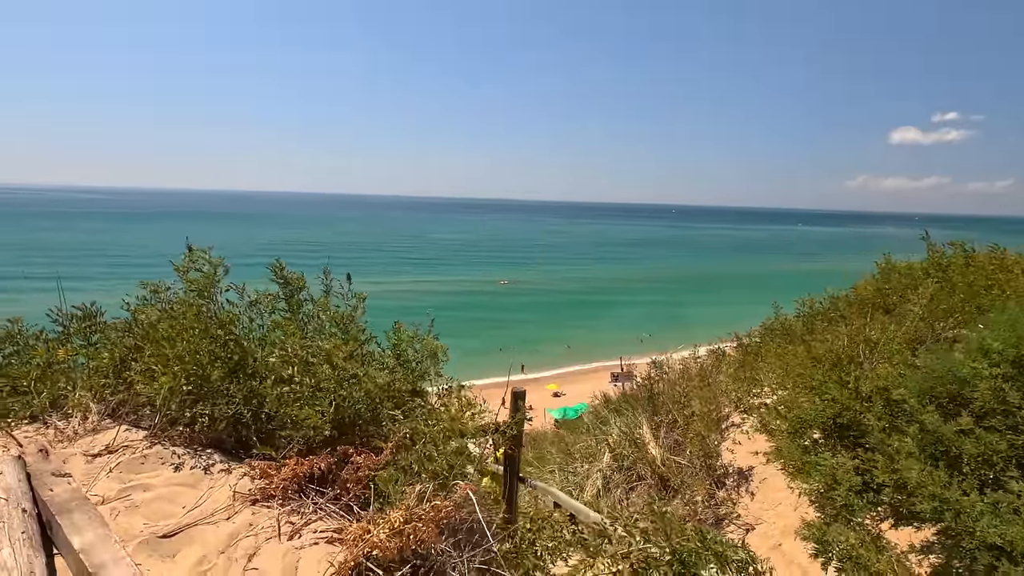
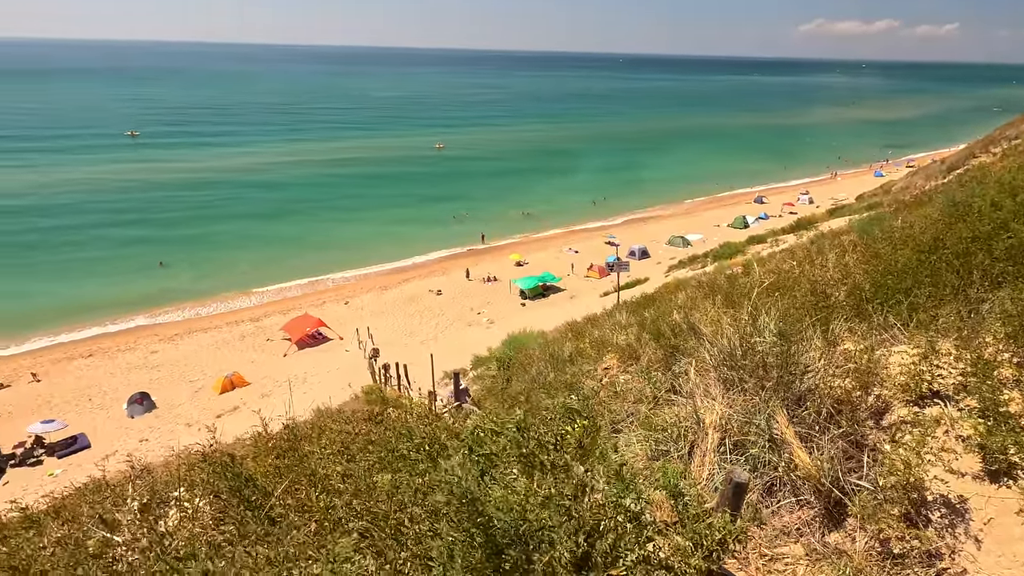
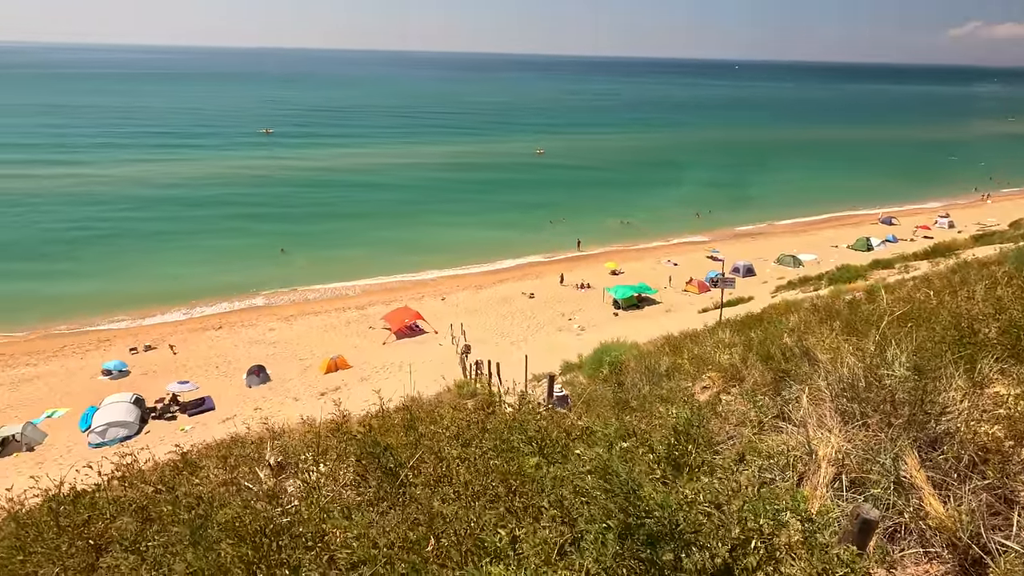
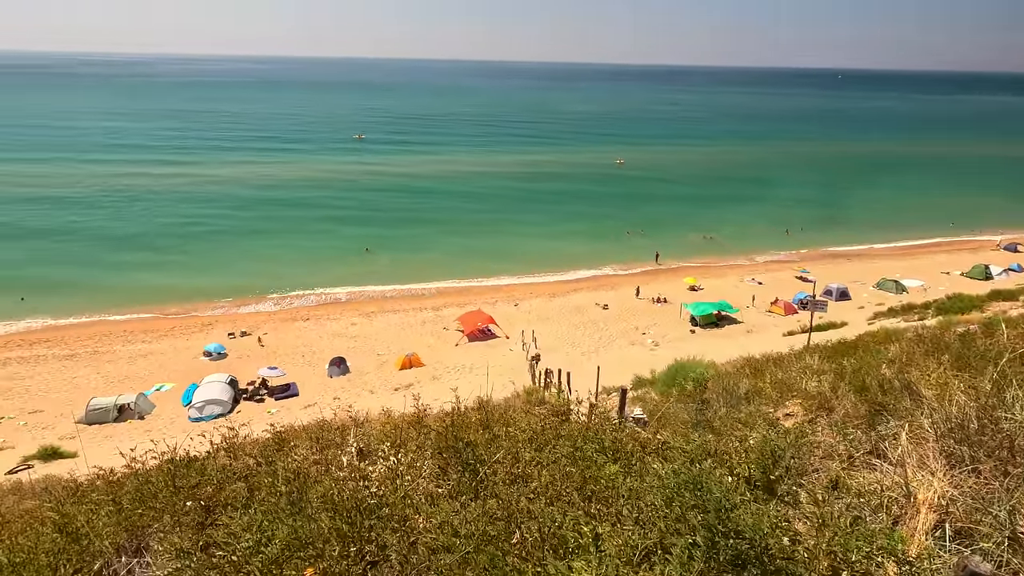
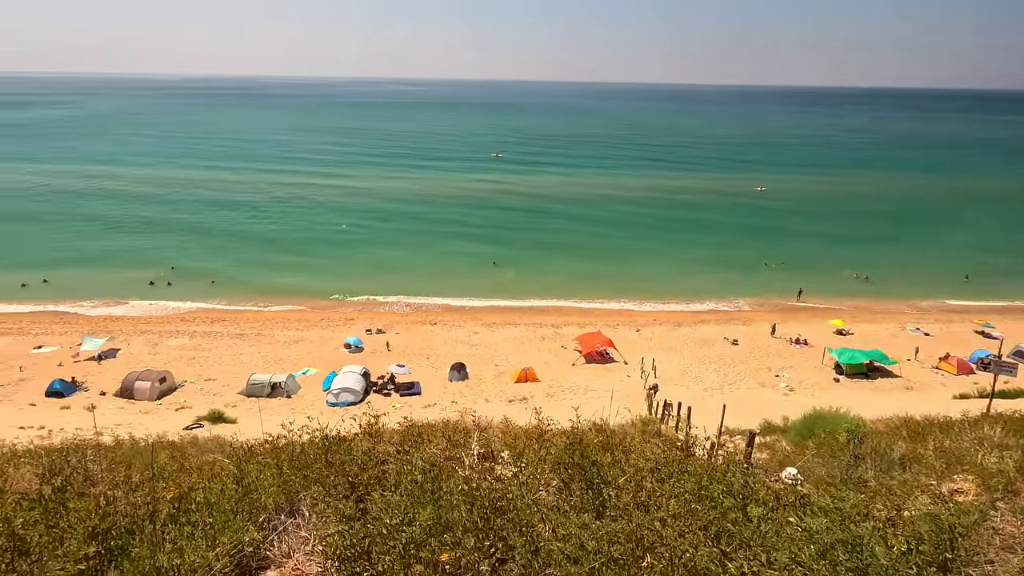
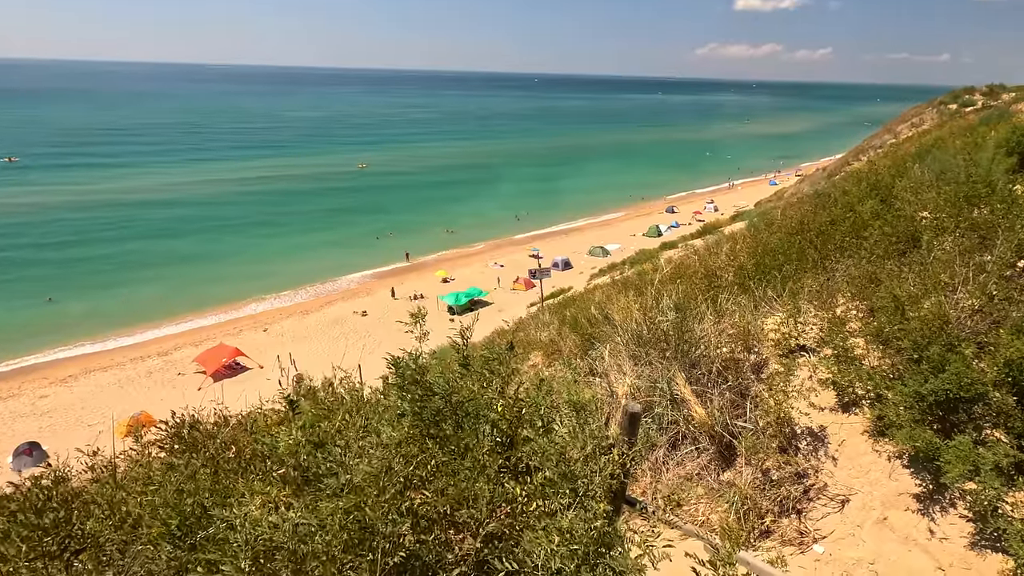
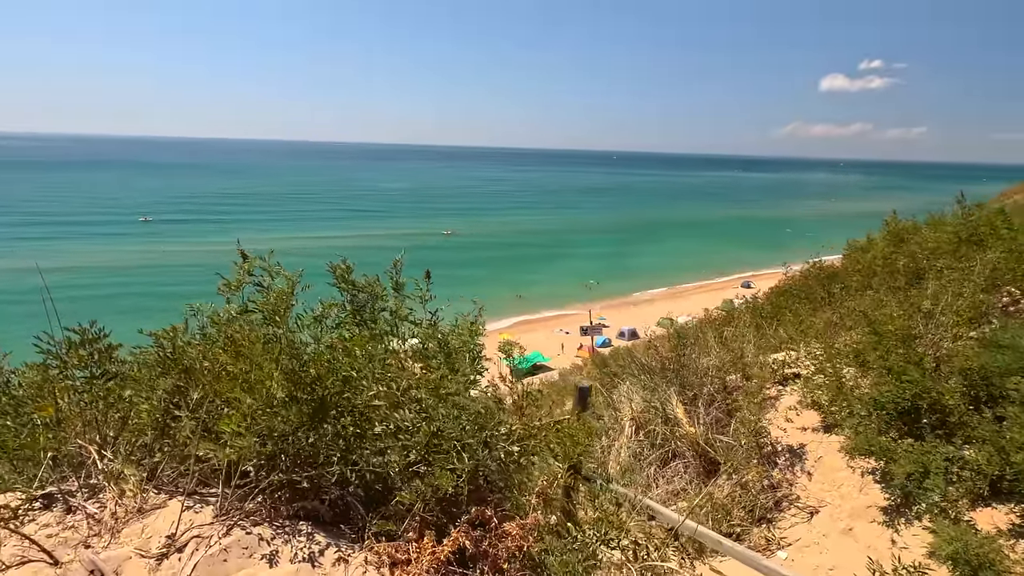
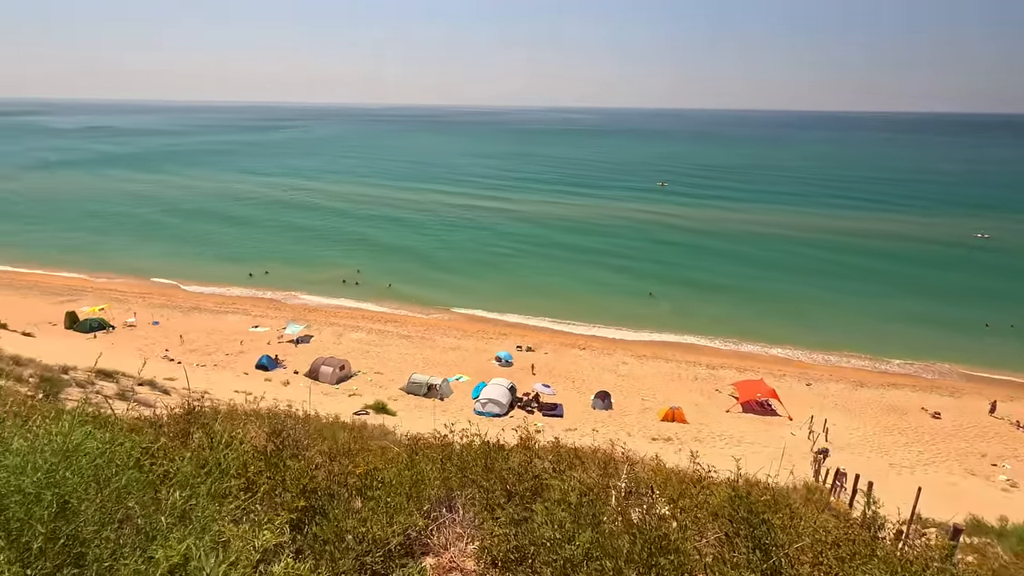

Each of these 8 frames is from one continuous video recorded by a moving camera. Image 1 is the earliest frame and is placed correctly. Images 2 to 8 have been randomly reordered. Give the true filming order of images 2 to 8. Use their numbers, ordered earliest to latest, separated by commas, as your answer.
7, 6, 2, 3, 4, 5, 8
